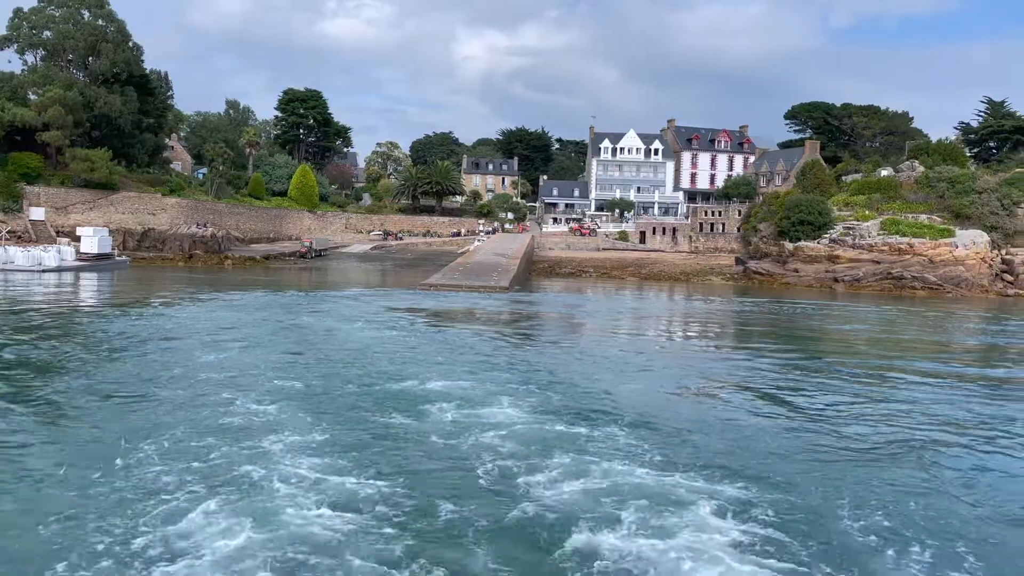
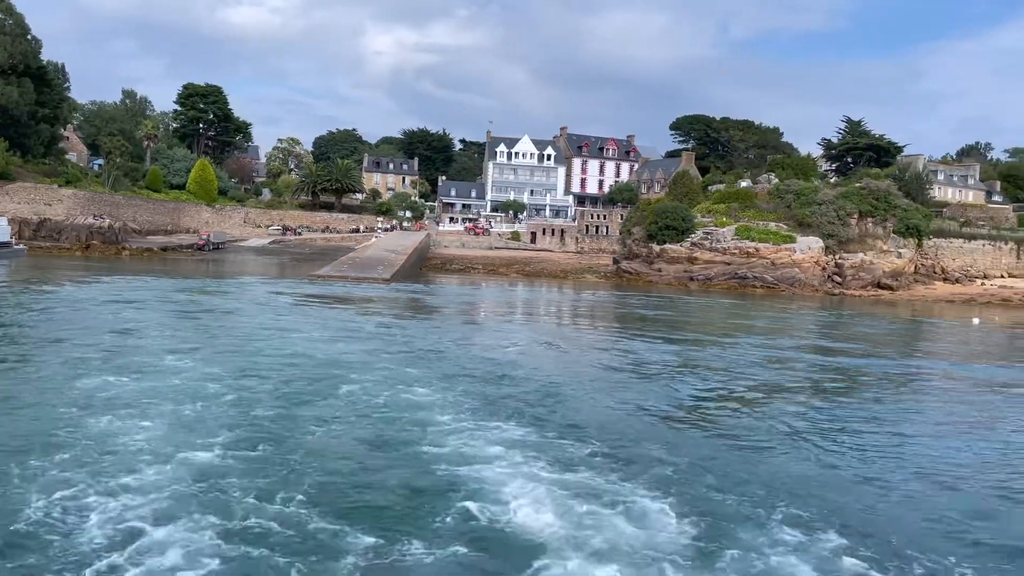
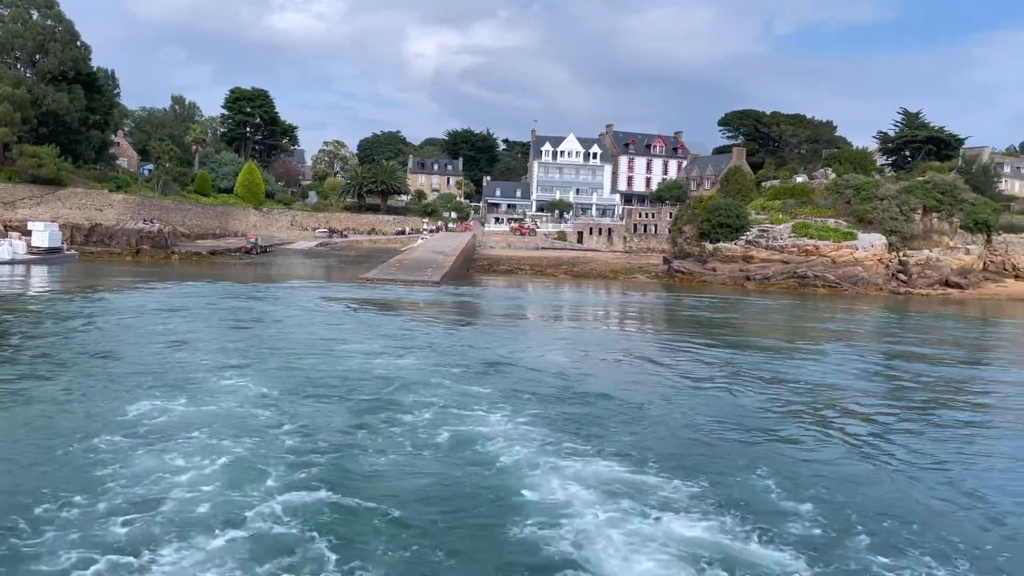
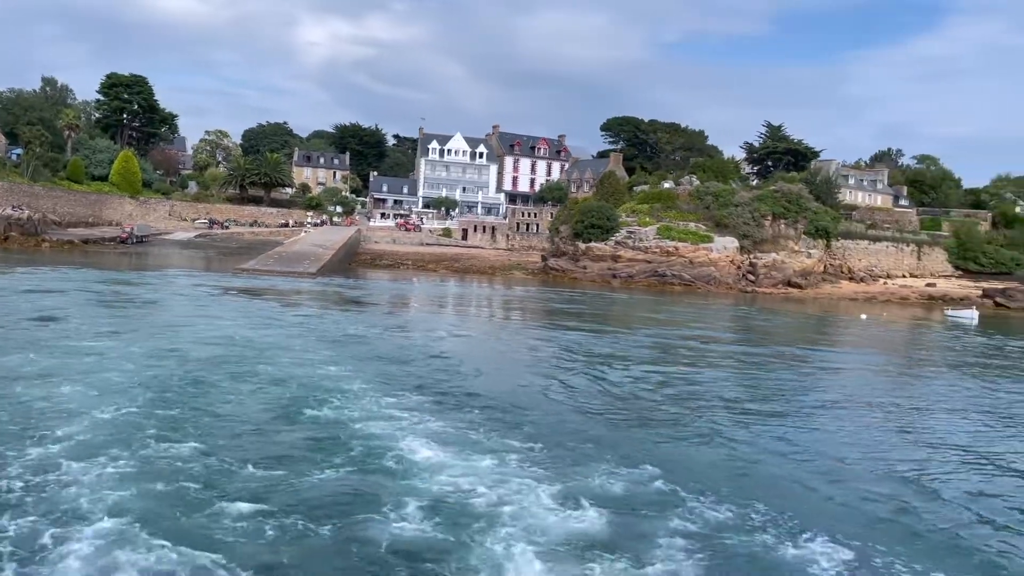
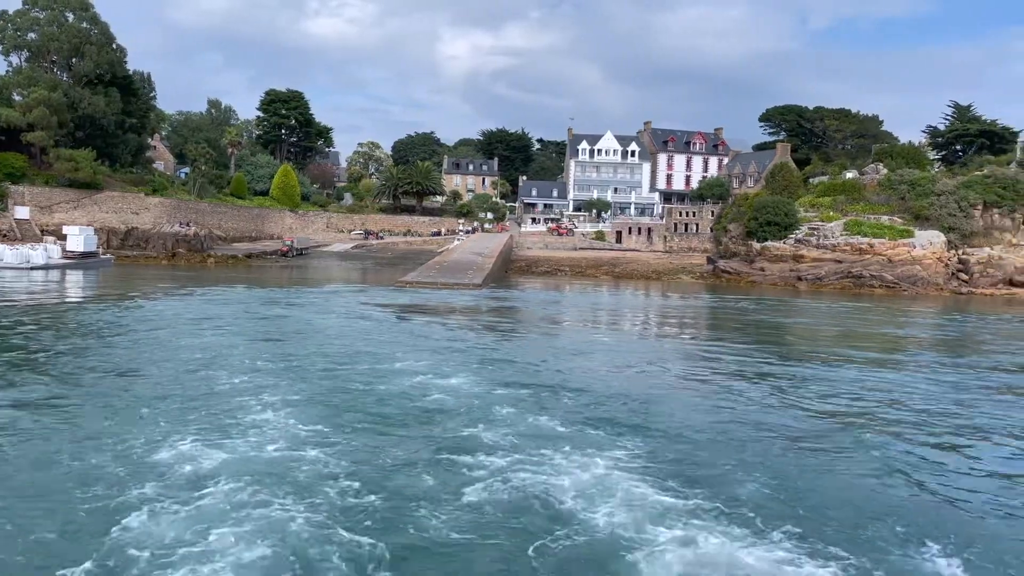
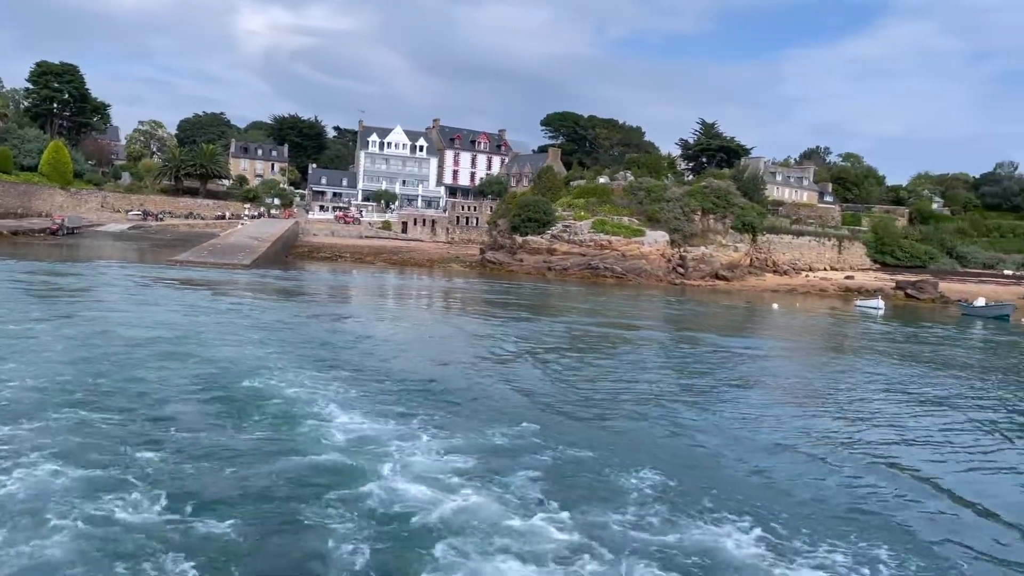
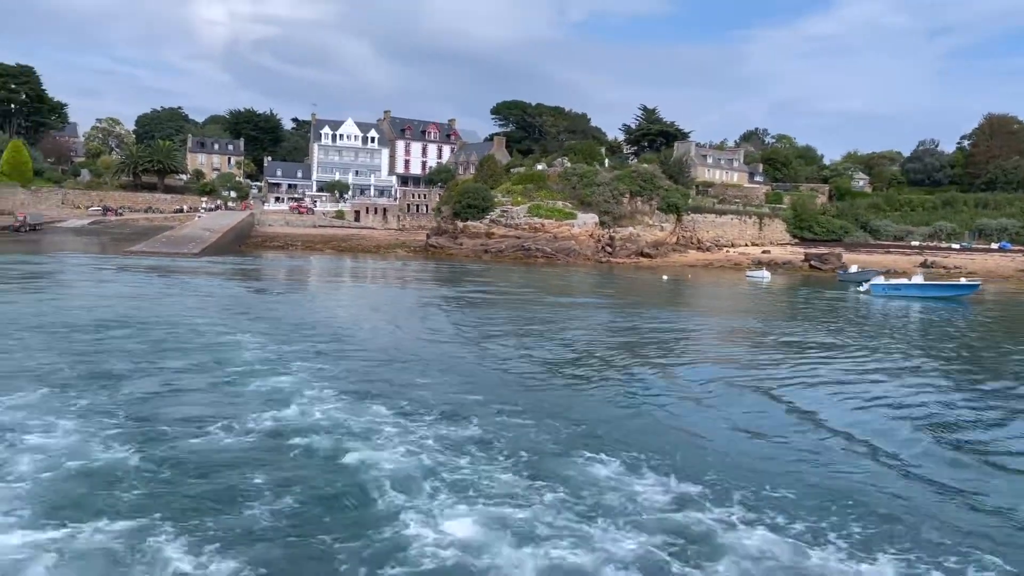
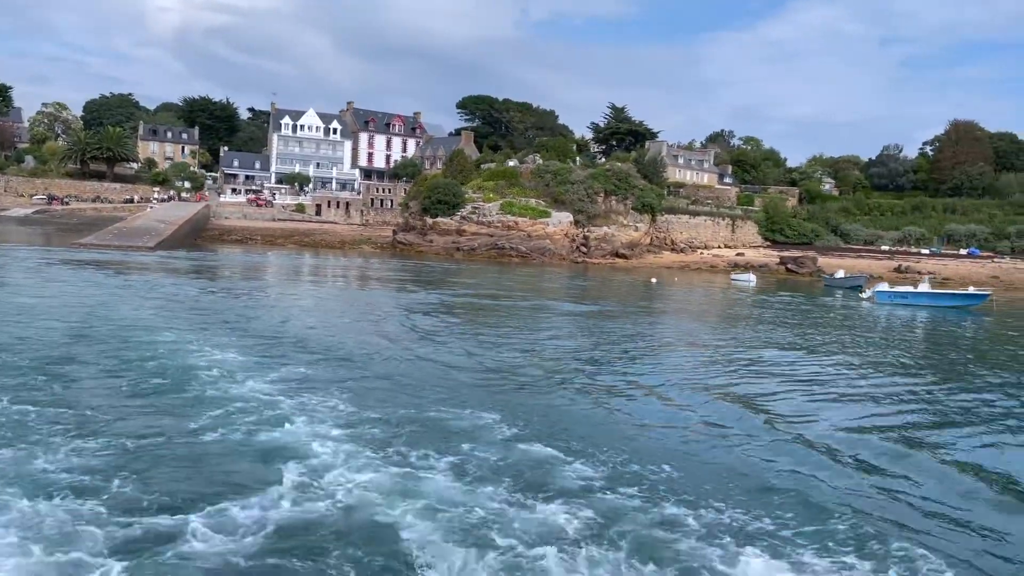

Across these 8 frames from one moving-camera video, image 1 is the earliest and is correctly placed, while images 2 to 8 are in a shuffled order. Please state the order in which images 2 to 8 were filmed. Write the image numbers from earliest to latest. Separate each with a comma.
5, 3, 2, 4, 6, 8, 7
